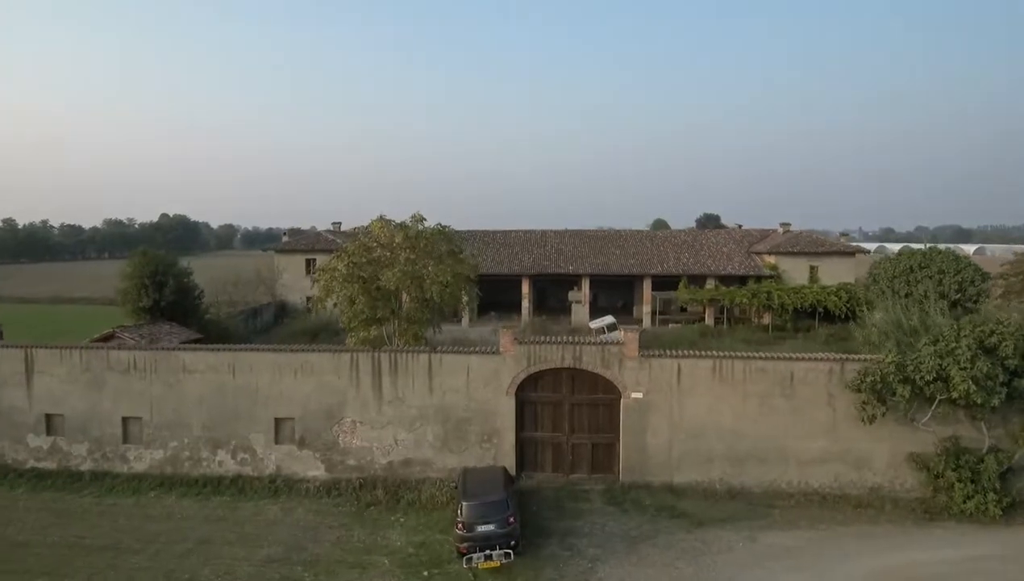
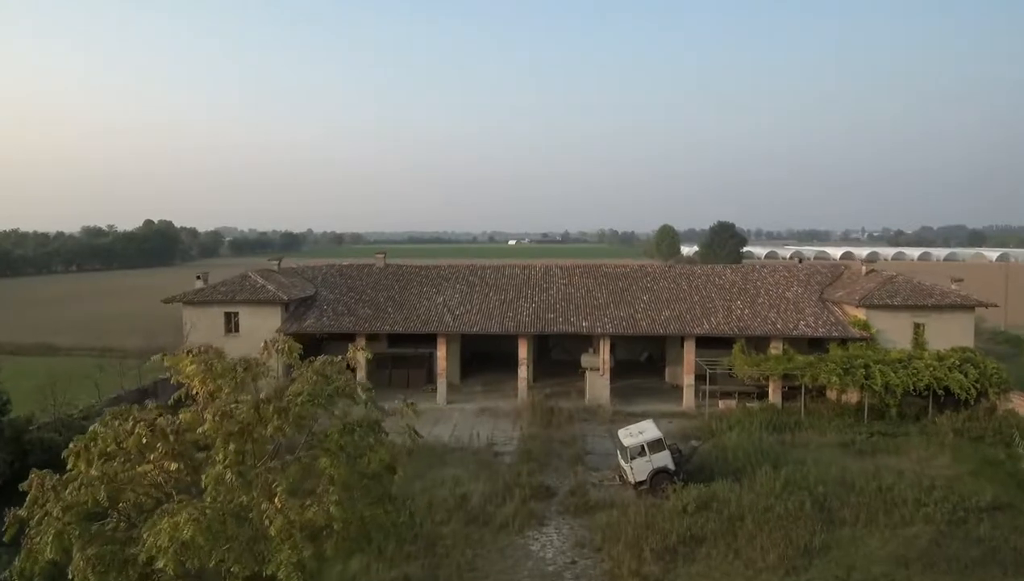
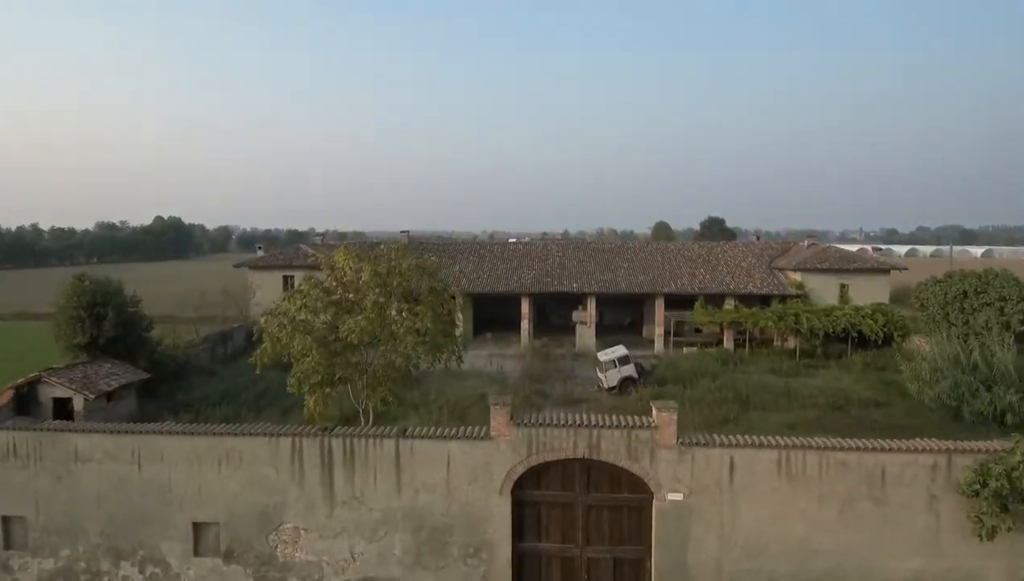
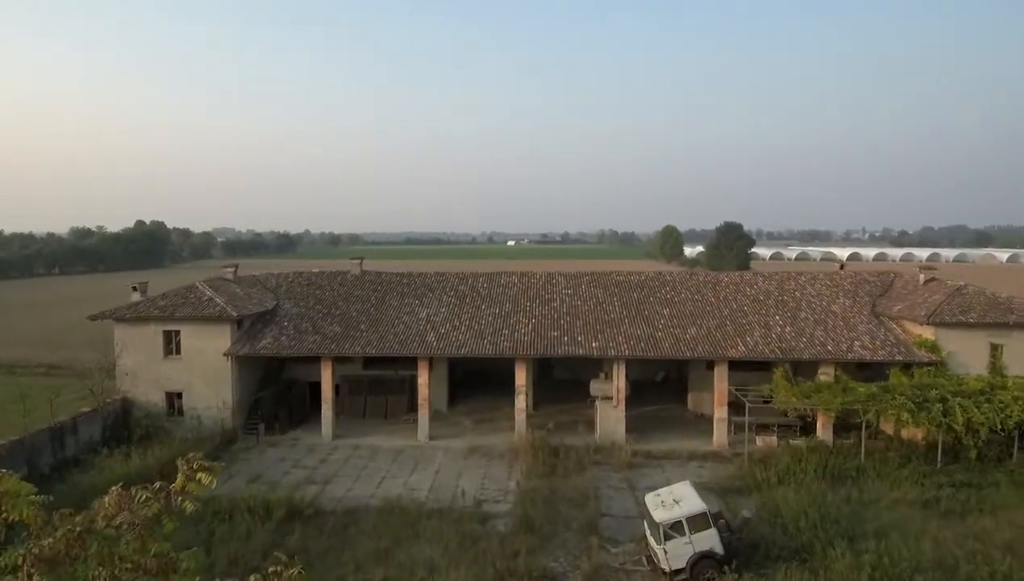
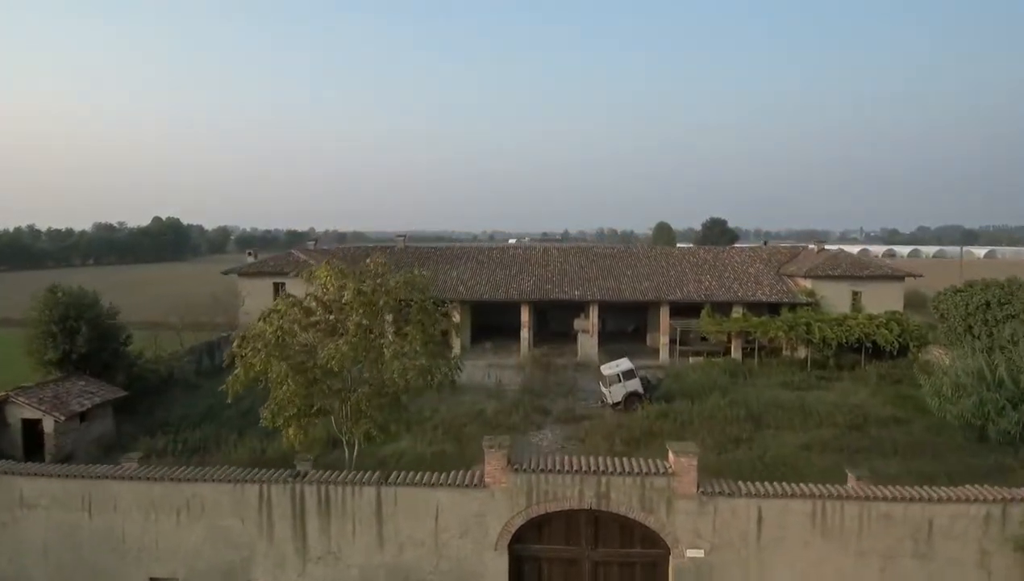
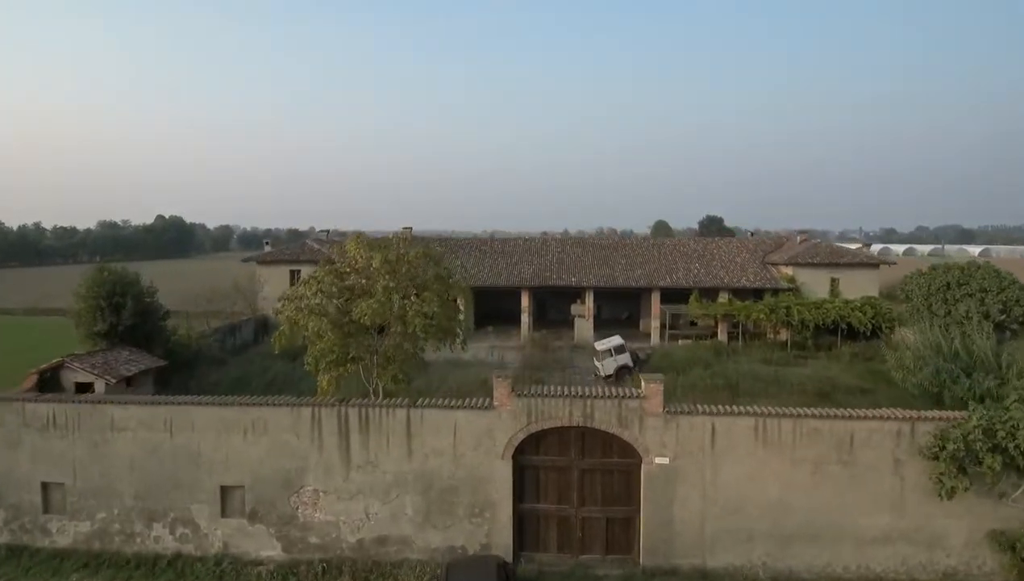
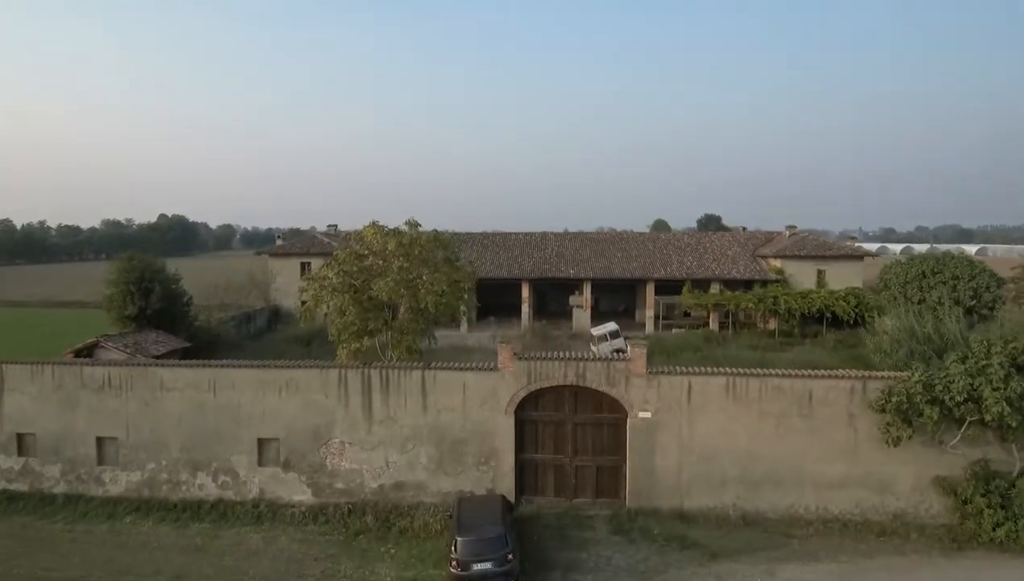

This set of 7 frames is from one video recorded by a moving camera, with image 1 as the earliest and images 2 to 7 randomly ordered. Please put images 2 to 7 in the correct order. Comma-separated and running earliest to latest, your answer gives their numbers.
7, 6, 3, 5, 2, 4
